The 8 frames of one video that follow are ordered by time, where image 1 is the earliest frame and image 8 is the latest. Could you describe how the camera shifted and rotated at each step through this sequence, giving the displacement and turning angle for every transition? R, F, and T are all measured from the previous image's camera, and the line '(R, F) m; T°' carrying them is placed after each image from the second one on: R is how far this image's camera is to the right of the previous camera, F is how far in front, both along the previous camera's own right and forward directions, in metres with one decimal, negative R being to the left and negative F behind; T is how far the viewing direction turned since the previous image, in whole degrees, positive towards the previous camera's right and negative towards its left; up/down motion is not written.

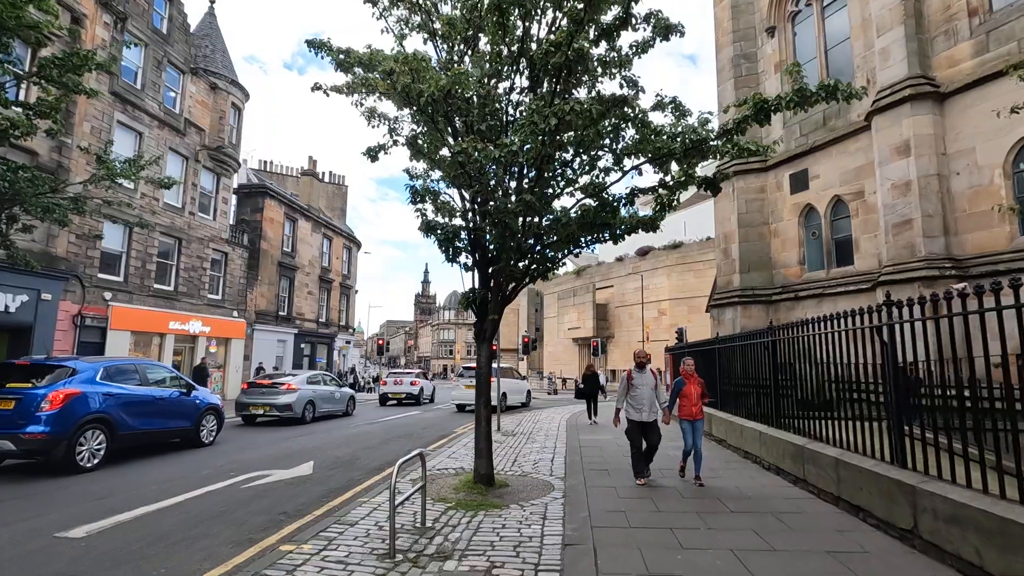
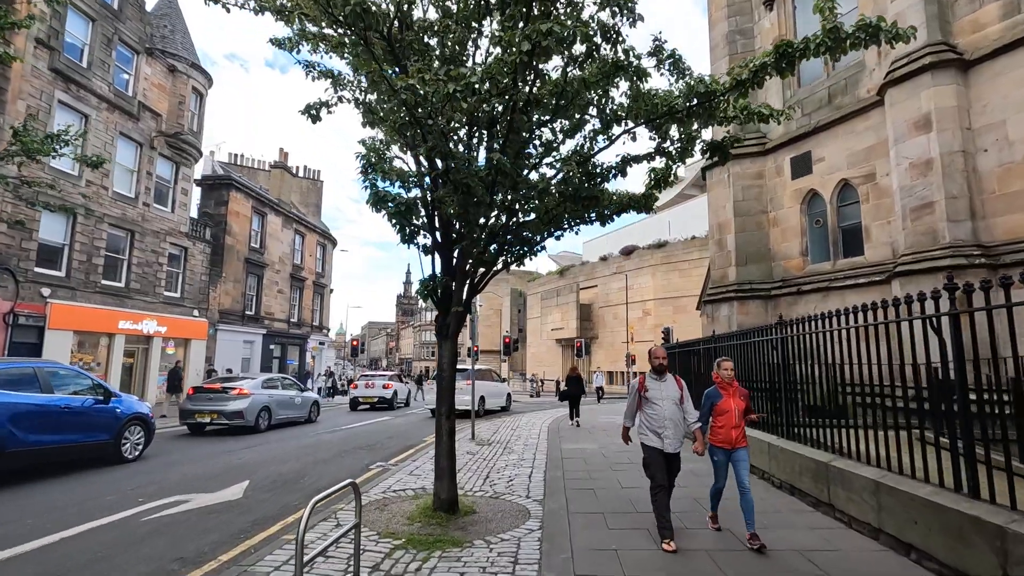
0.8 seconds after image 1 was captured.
(+0.2, +1.2) m; +2°
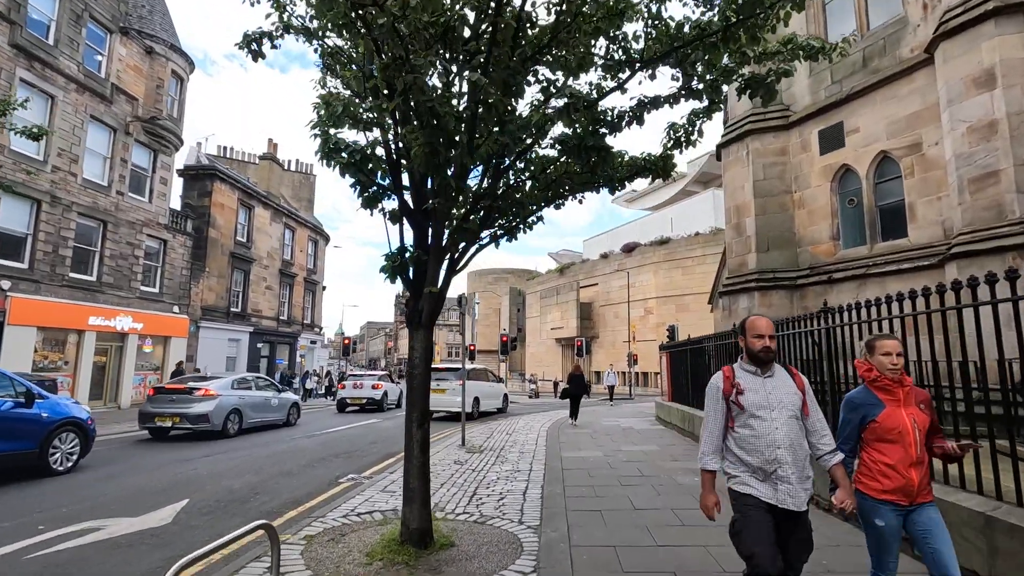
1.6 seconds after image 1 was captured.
(+0.1, +1.3) m; 0°
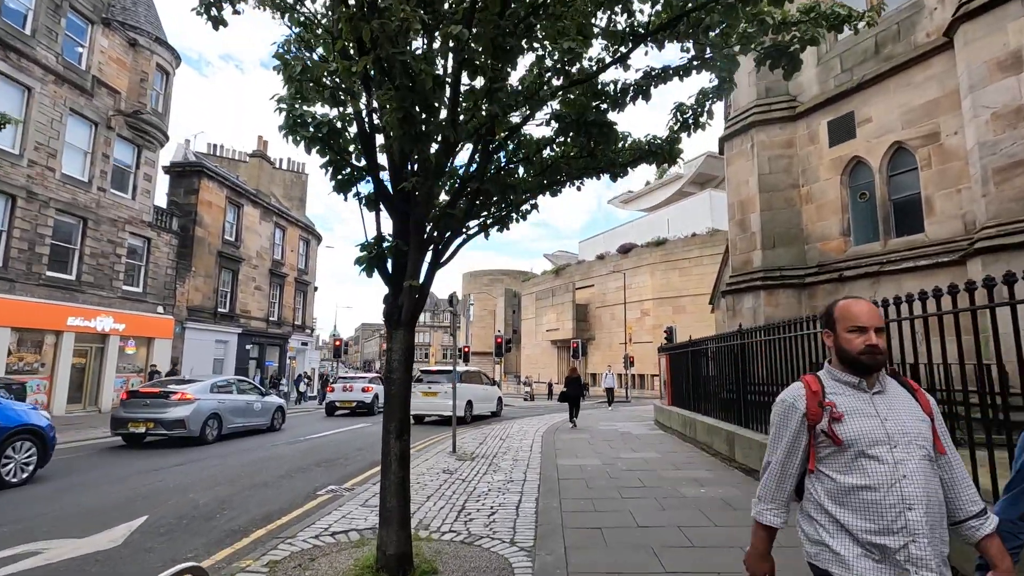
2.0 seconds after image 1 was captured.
(0.0, +0.5) m; 0°
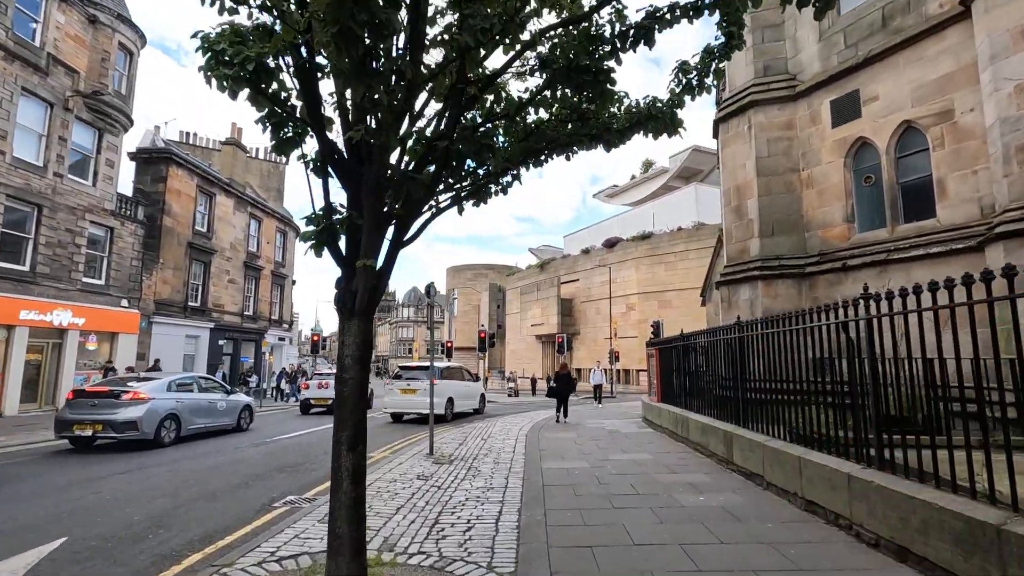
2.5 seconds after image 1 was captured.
(+0.1, +0.7) m; +2°
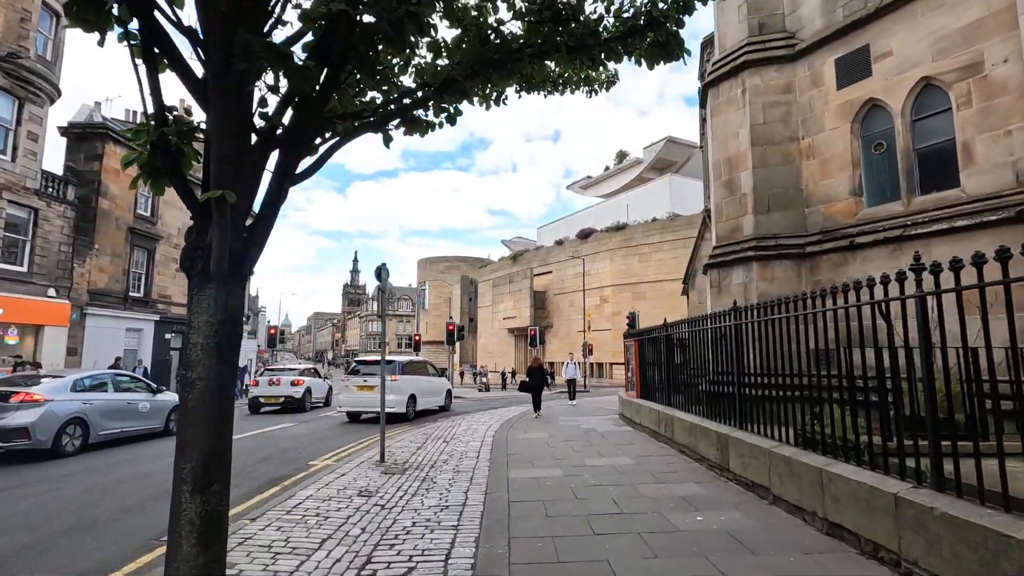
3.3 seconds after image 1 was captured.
(+0.2, +1.3) m; +3°
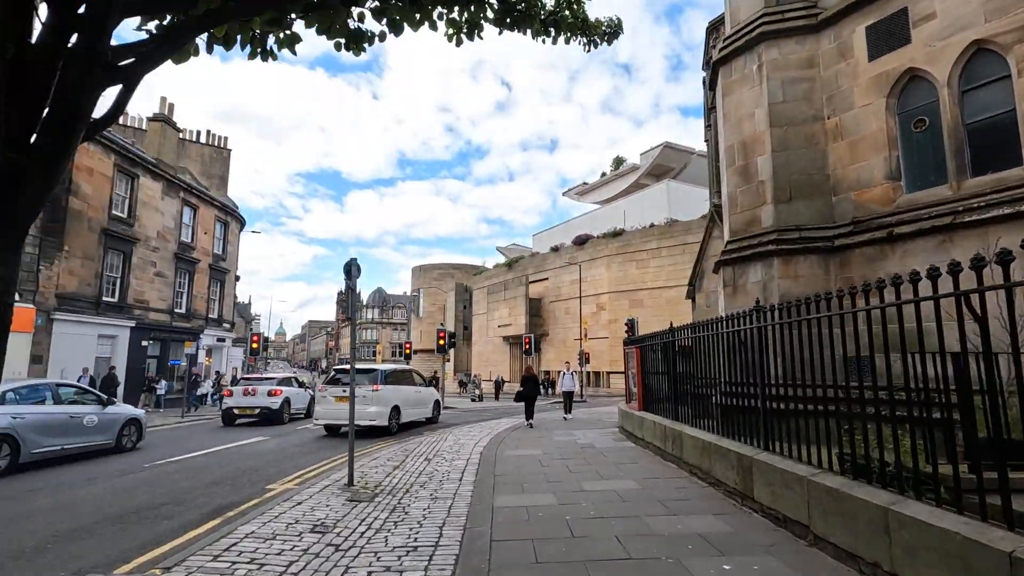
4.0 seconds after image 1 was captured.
(+0.1, +1.0) m; 0°
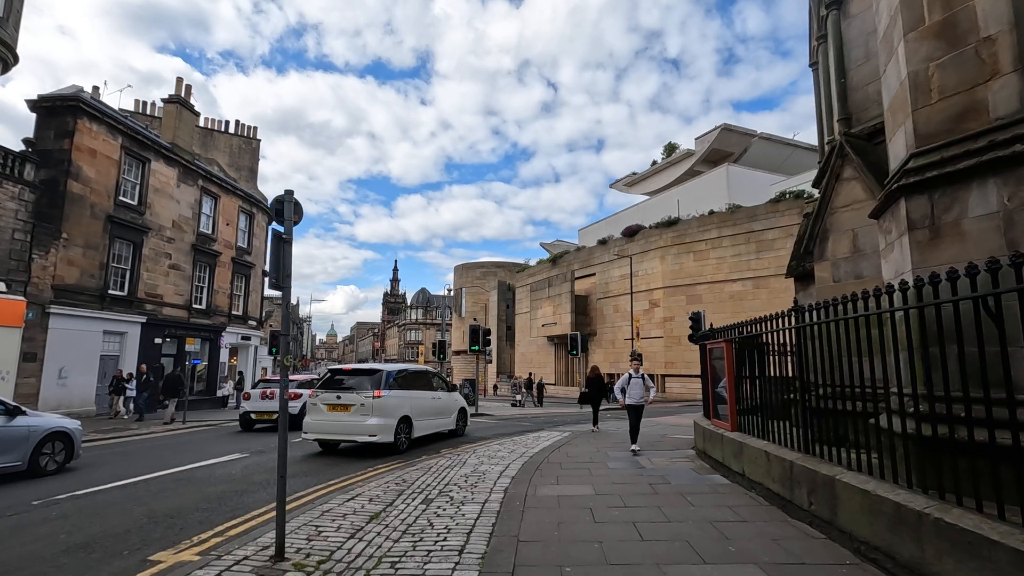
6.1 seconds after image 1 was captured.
(+0.1, +3.1) m; -5°
